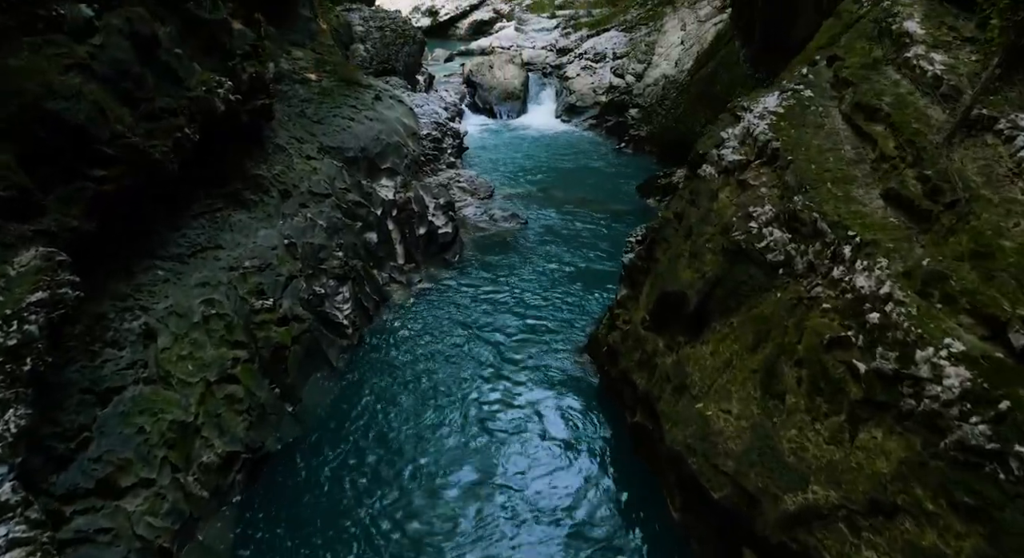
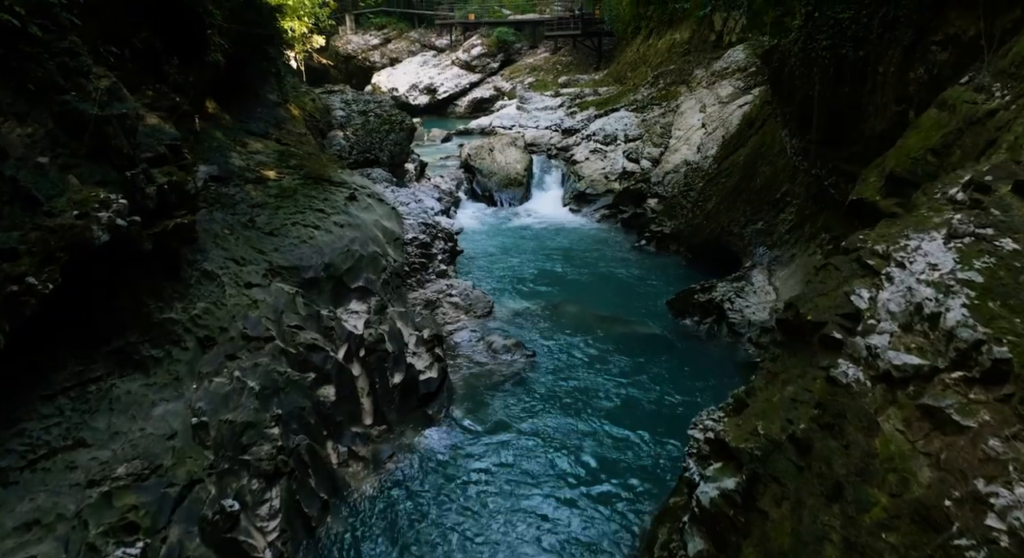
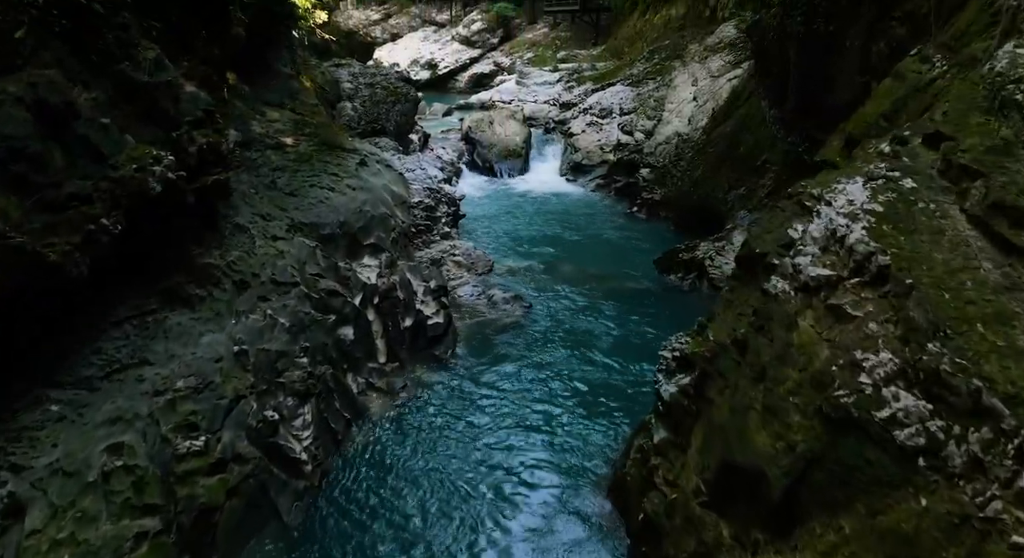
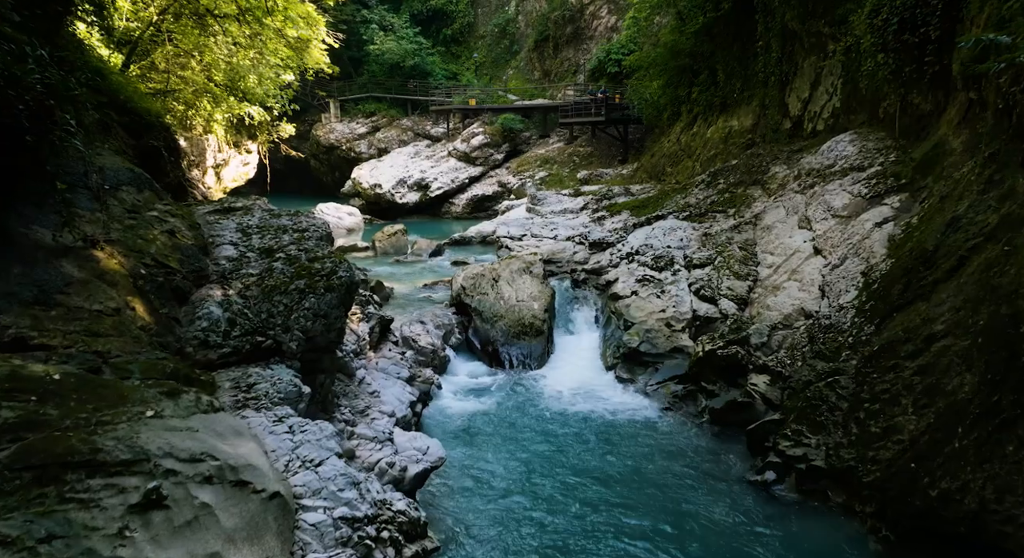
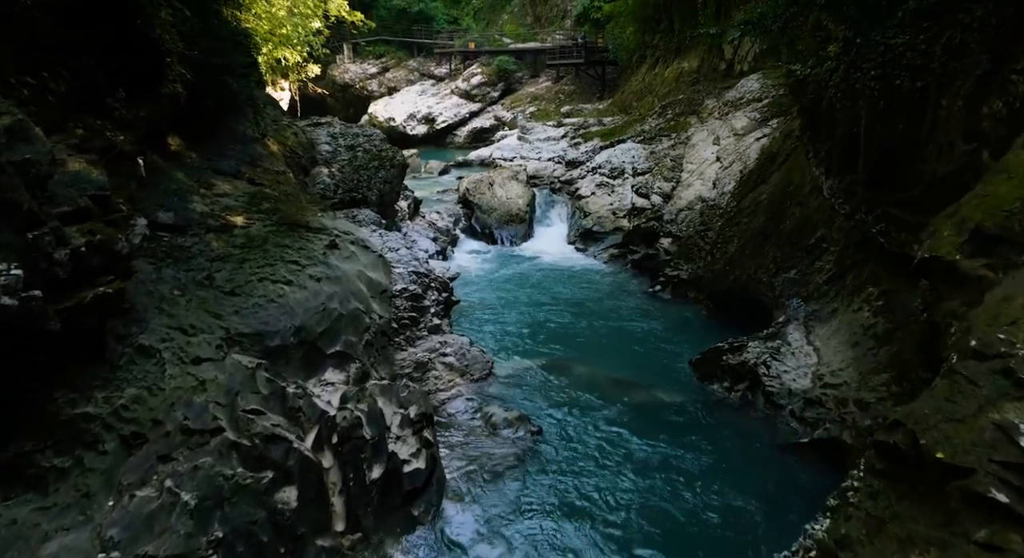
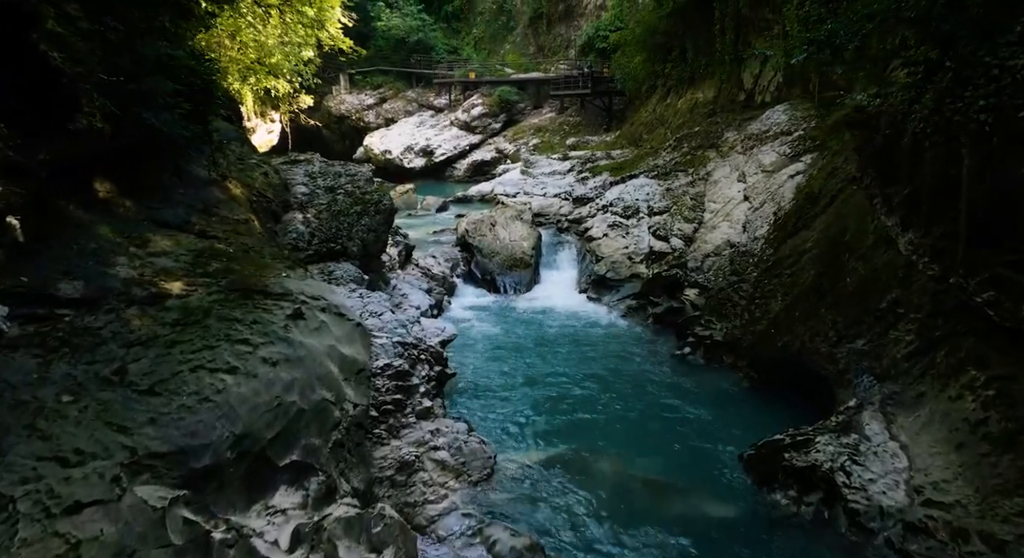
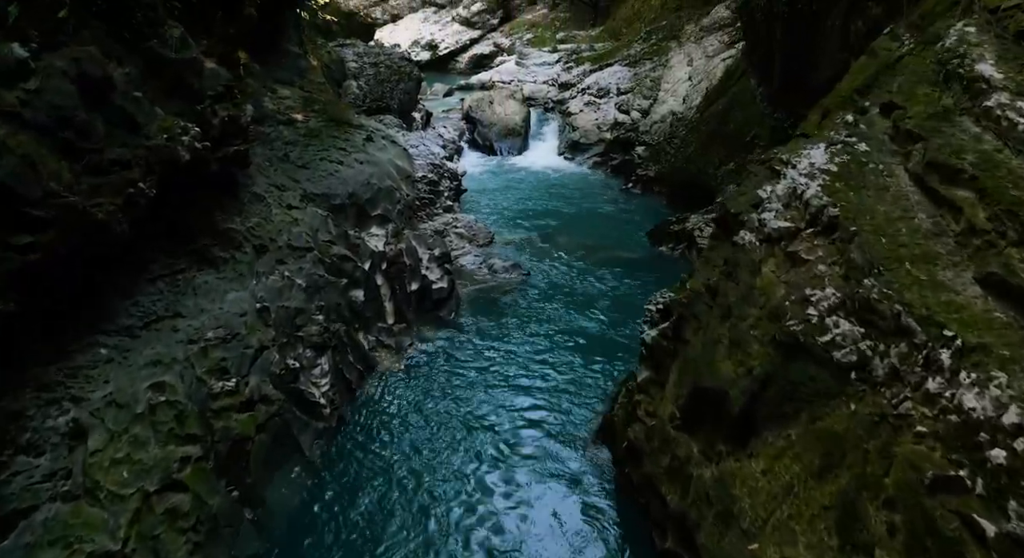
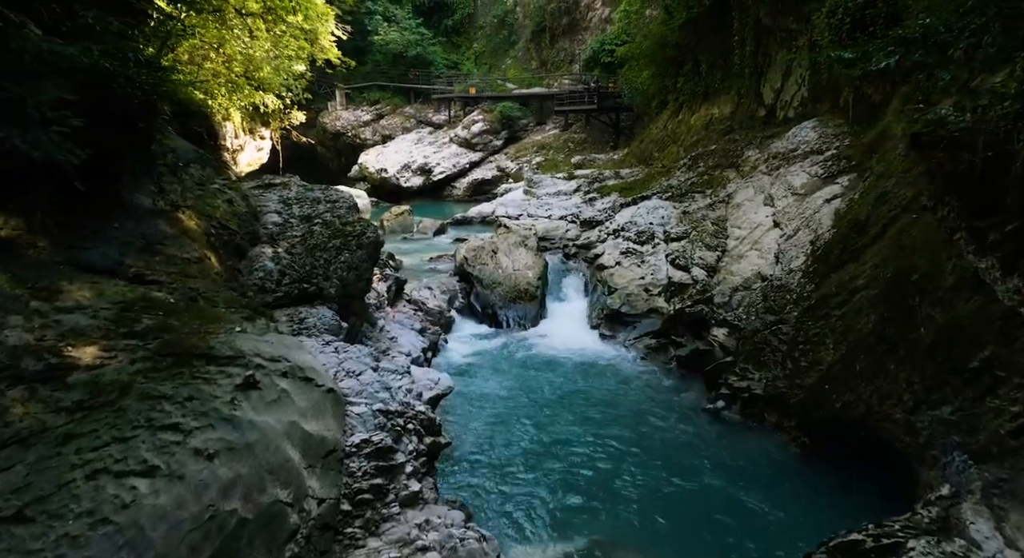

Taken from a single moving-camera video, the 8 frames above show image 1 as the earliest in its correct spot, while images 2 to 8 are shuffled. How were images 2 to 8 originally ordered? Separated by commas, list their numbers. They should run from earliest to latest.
7, 3, 2, 5, 6, 8, 4
